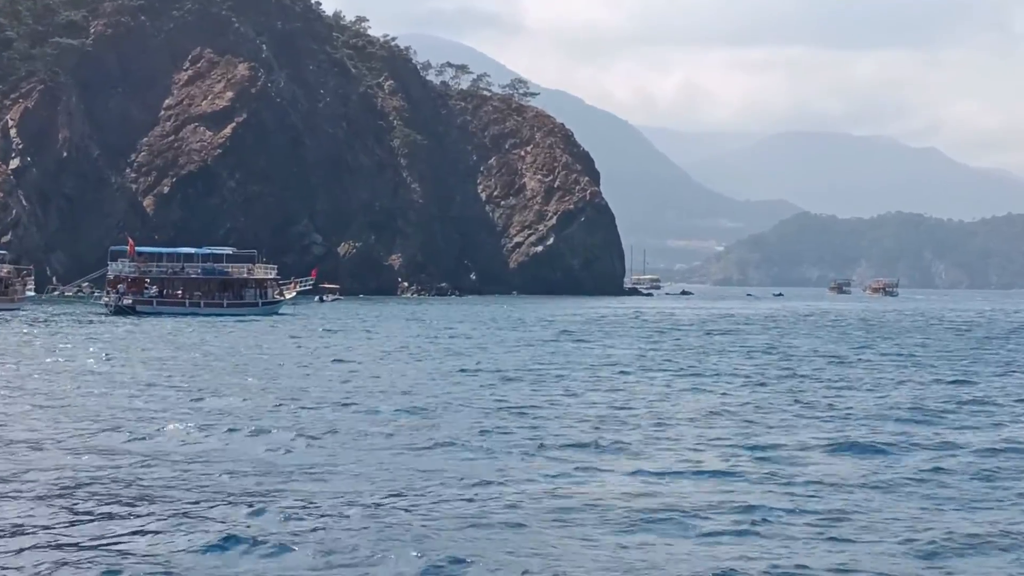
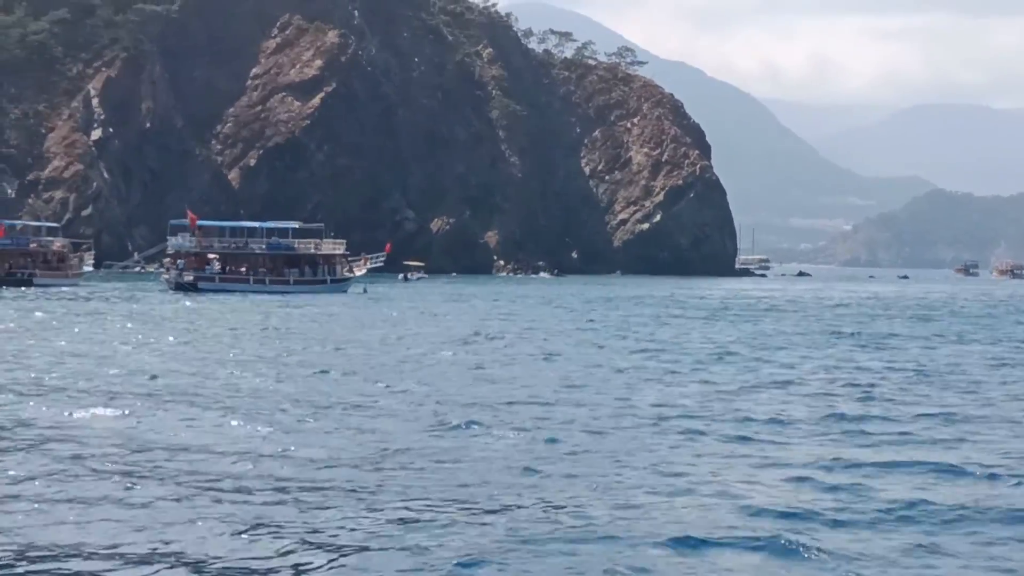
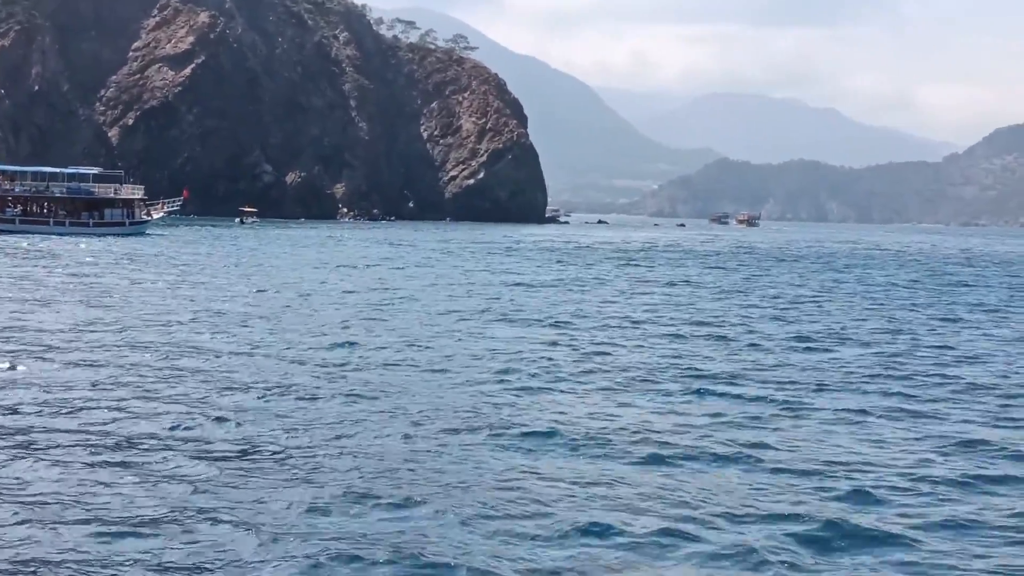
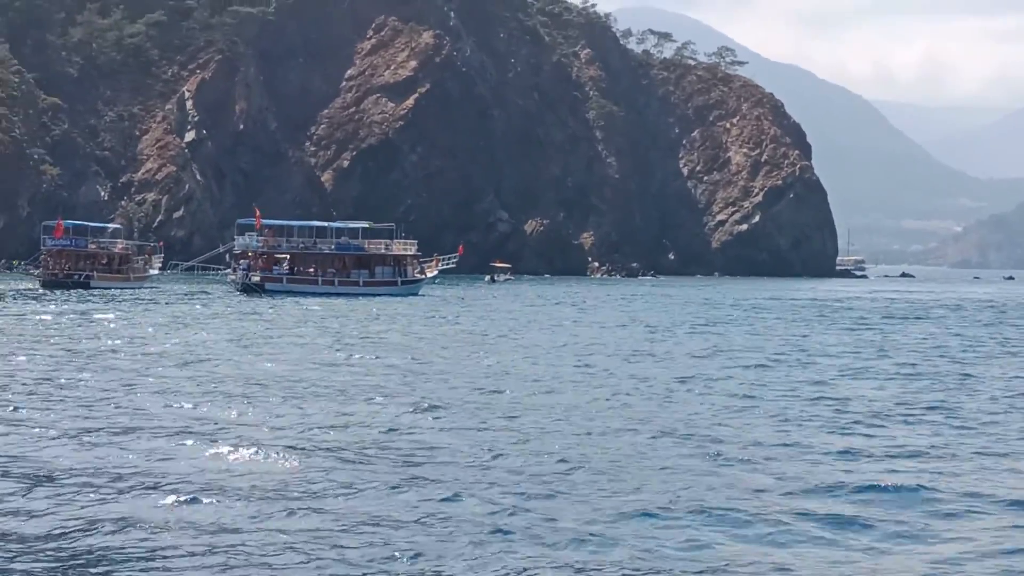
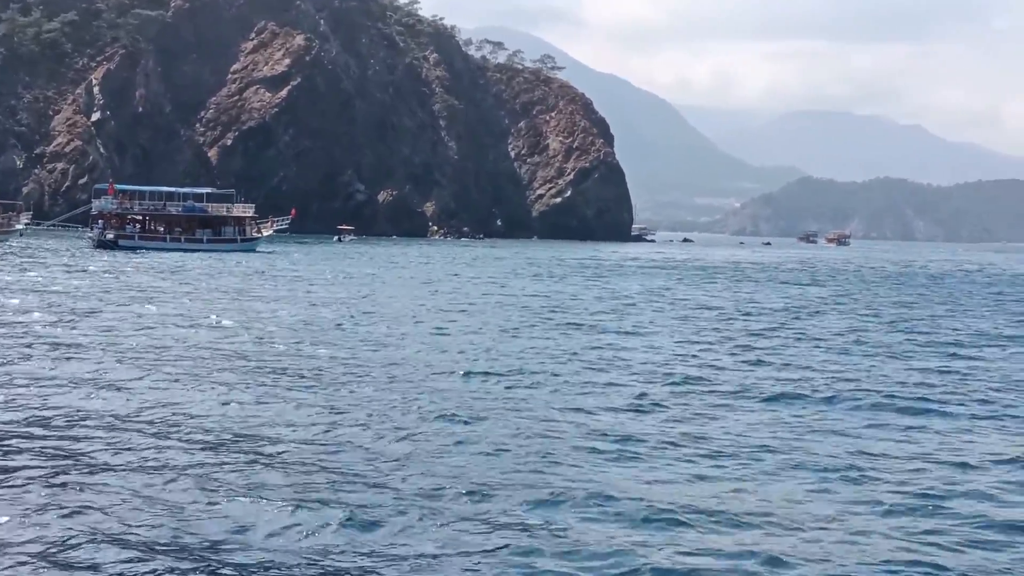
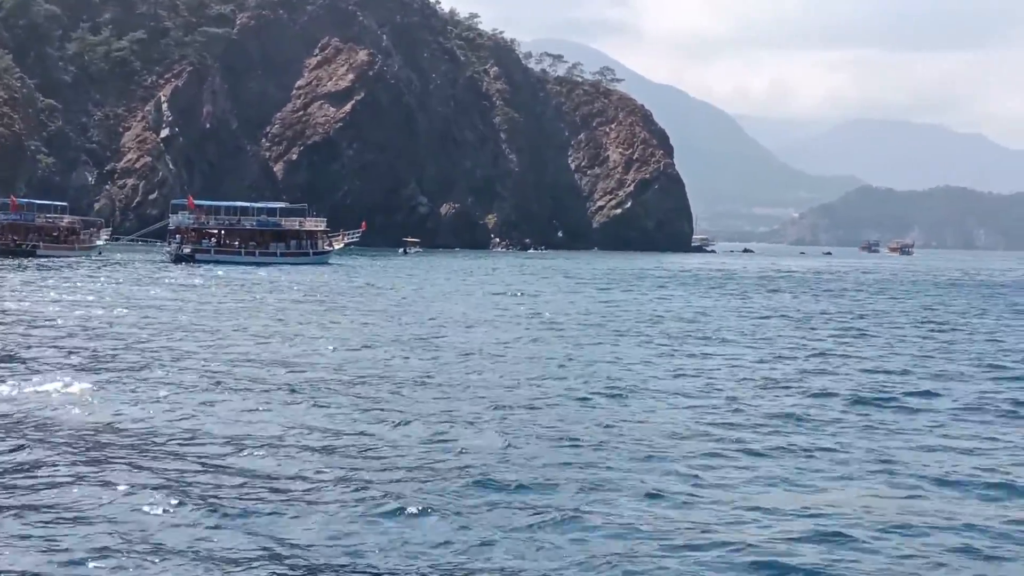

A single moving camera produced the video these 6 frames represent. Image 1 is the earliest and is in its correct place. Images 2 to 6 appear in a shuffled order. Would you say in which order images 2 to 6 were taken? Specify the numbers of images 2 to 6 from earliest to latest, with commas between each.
2, 4, 6, 5, 3
